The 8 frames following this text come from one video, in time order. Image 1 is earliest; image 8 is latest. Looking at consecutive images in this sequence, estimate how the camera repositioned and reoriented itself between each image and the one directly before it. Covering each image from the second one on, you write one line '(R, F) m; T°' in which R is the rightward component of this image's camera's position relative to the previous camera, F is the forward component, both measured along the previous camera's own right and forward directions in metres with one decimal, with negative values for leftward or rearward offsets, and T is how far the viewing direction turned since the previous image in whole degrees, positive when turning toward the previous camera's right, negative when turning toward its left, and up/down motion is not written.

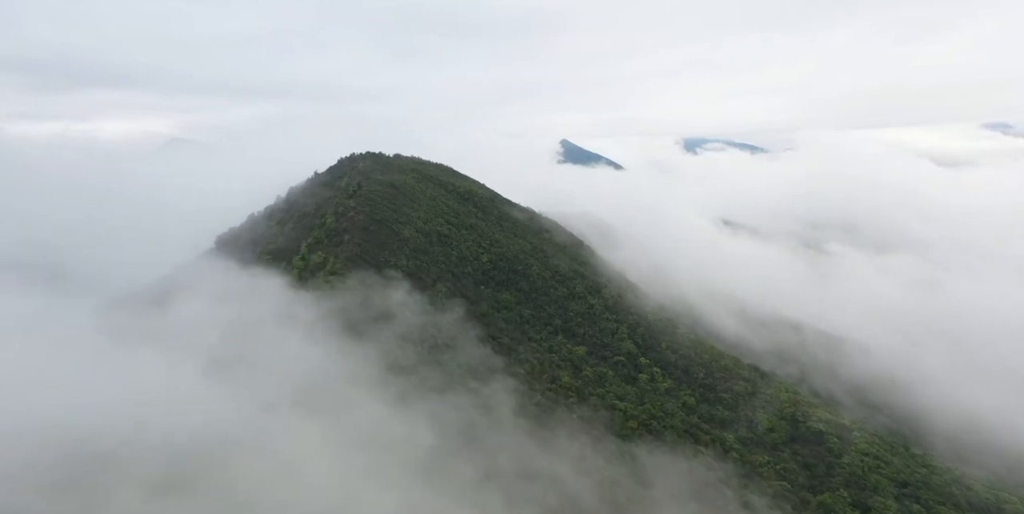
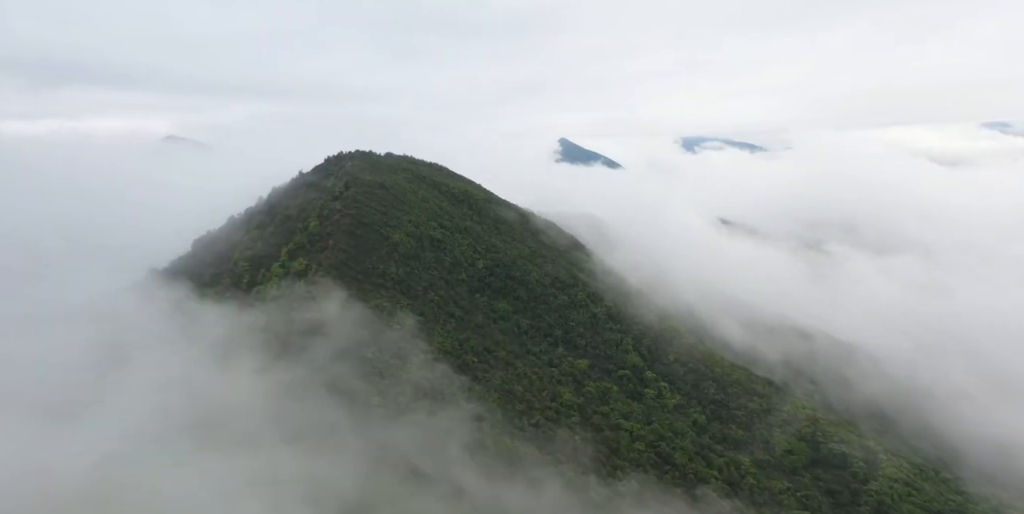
(+0.3, +4.4) m; 0°
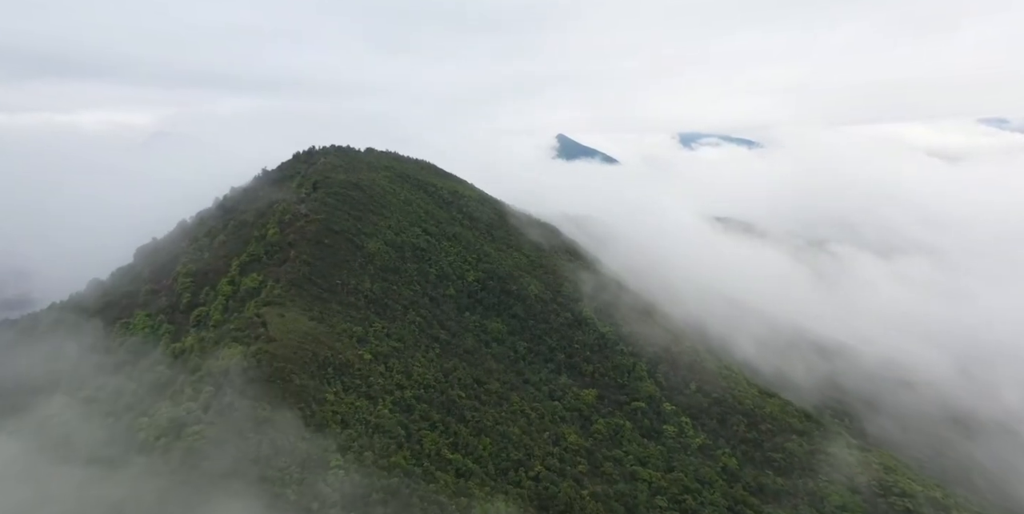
(+0.3, +8.9) m; 0°
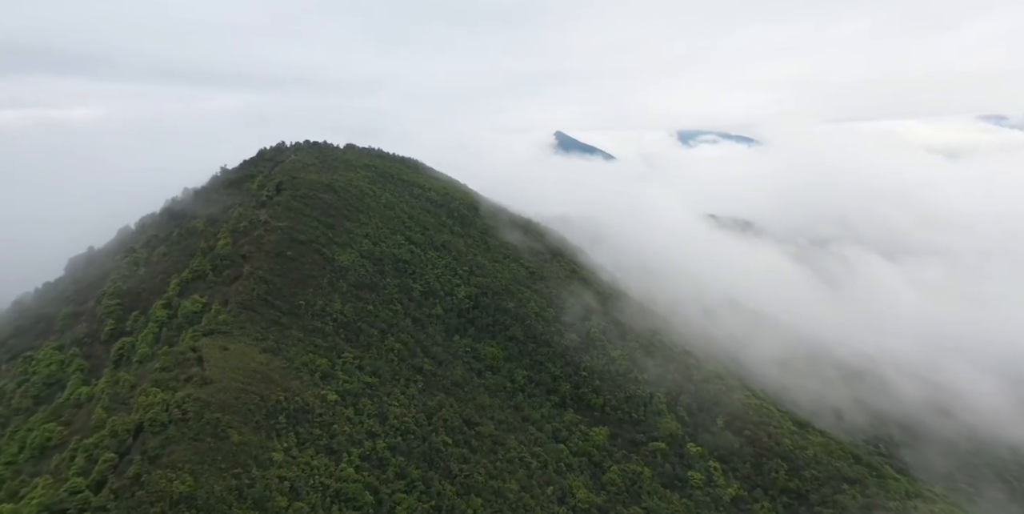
(+0.2, +7.9) m; 0°
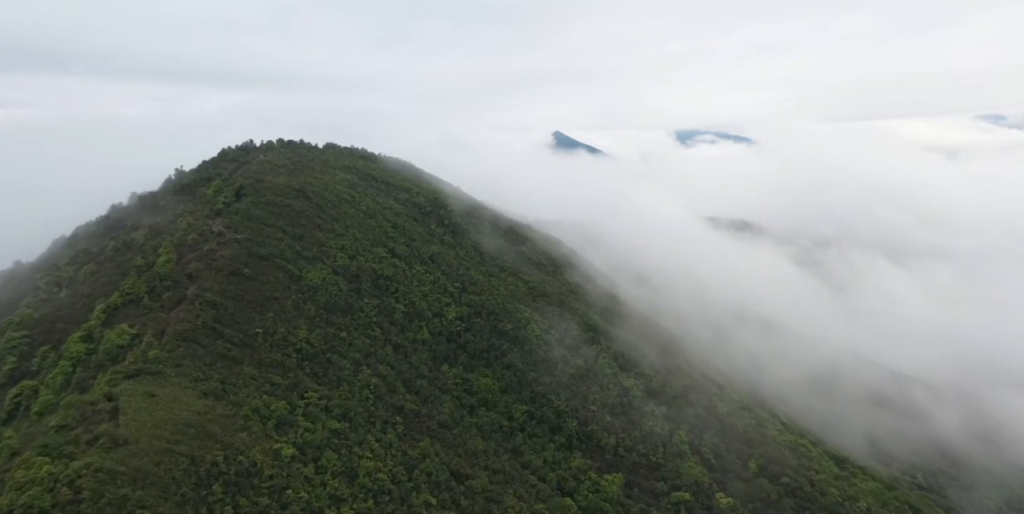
(+0.1, +6.6) m; 0°
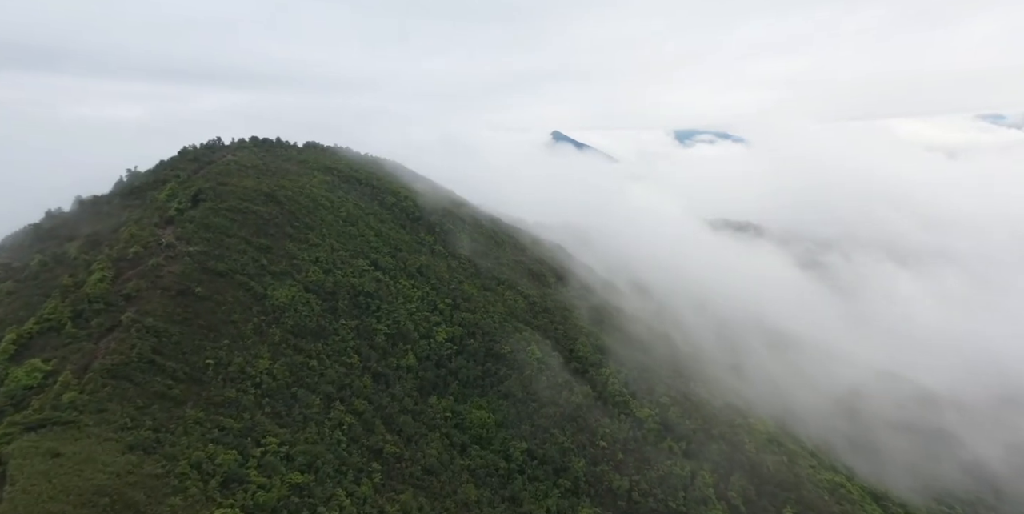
(+0.1, +5.3) m; 0°
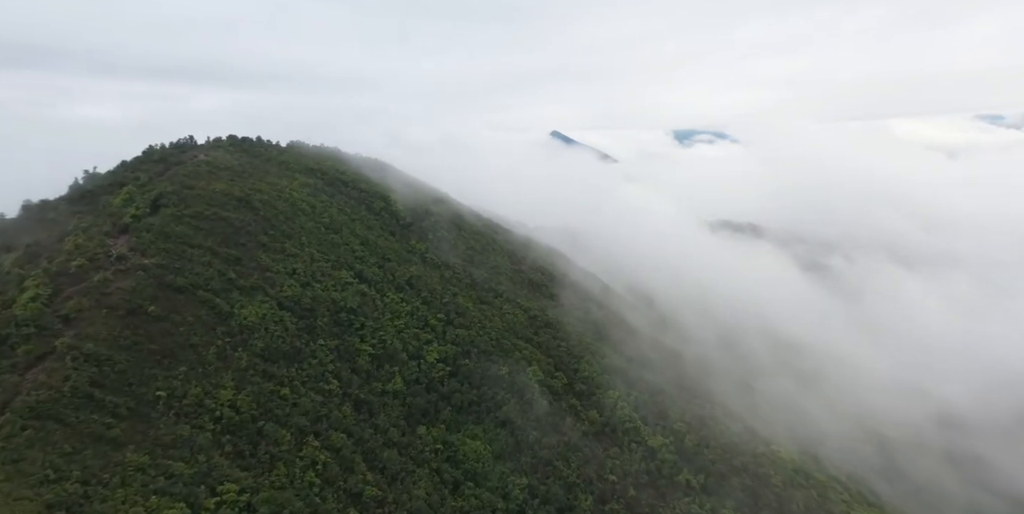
(0.0, +3.9) m; 0°
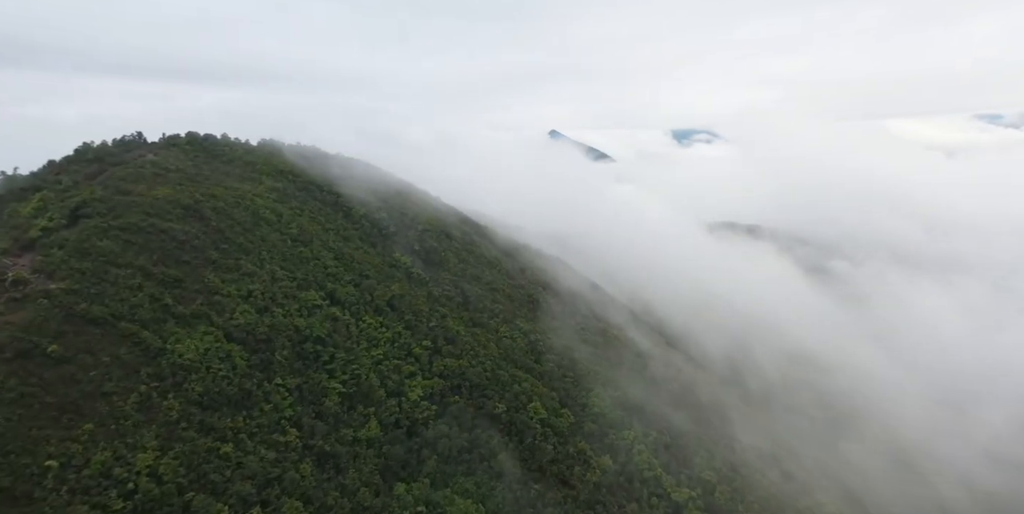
(+0.1, +5.6) m; 0°
